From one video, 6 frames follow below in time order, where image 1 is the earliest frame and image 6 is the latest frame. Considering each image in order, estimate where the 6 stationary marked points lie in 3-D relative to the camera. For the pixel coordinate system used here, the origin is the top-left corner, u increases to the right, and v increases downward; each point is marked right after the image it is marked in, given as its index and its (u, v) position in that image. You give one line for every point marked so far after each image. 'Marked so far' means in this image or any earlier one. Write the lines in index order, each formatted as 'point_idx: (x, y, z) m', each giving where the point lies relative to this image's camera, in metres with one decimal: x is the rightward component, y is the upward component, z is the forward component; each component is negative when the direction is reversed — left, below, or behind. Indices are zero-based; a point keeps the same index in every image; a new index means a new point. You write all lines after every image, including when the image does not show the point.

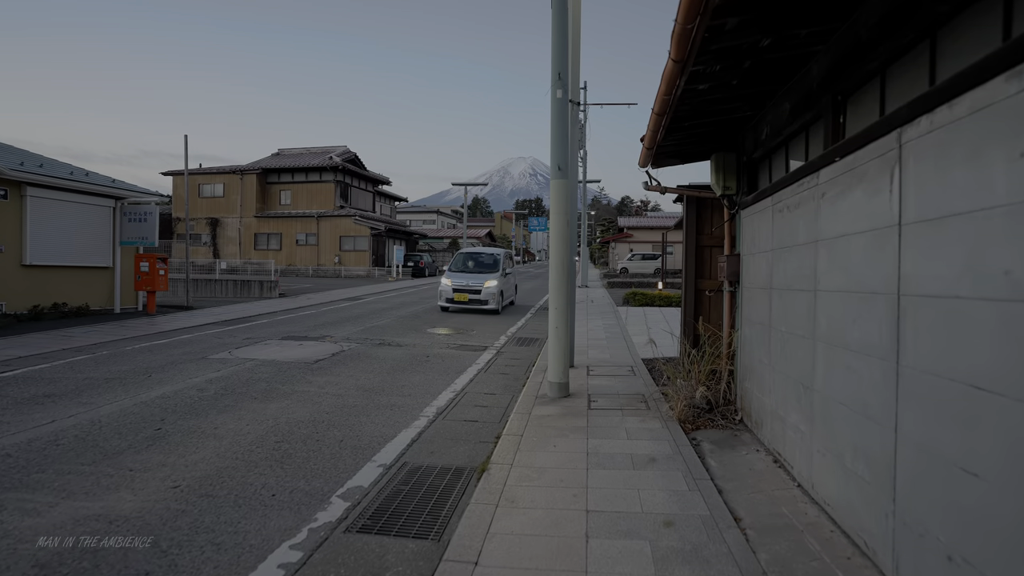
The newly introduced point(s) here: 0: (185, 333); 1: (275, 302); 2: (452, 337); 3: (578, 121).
0: (-5.3, -0.7, +10.1) m
1: (-6.2, -0.4, +16.4) m
2: (-1.0, -0.8, +9.9) m
3: (+0.7, +1.9, +7.1) m
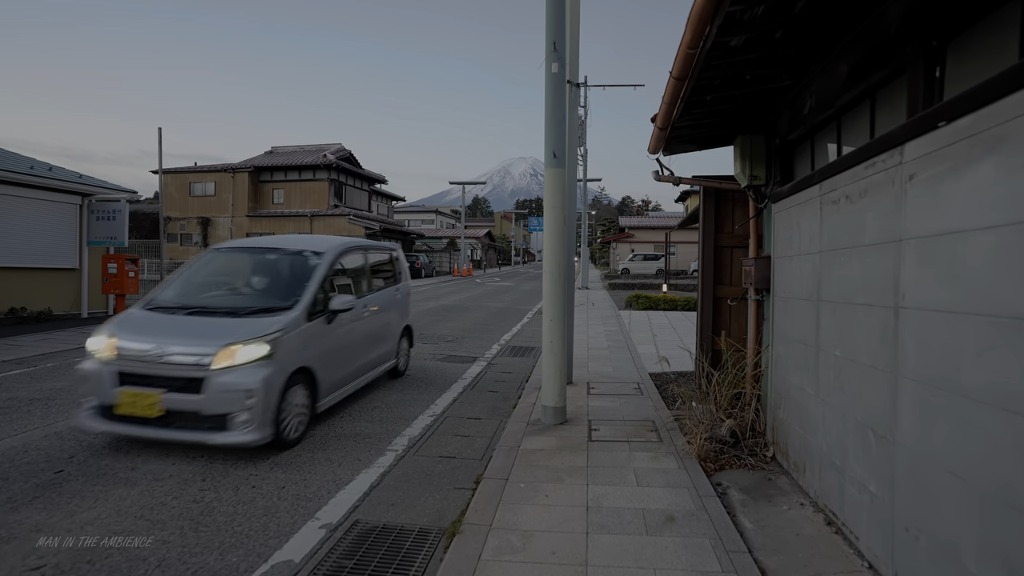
0: (-5.4, -0.8, +9.3) m
1: (-6.3, -0.4, +15.6) m
2: (-1.1, -0.9, +9.0) m
3: (+0.6, +1.8, +6.2) m
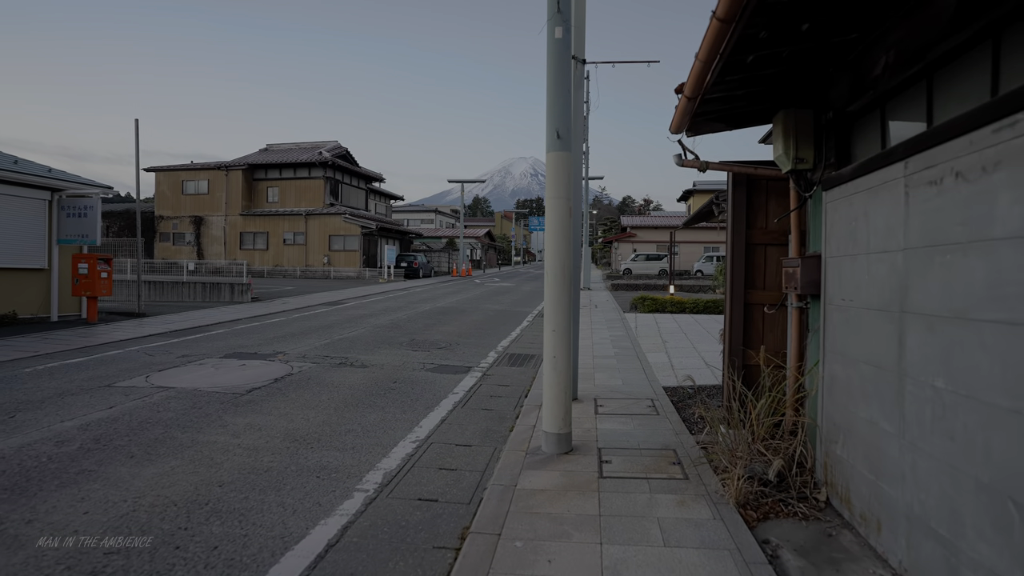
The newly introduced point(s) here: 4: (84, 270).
0: (-5.4, -0.8, +8.6) m
1: (-6.3, -0.5, +14.8) m
2: (-1.1, -0.9, +8.3) m
3: (+0.6, +1.8, +5.5) m
4: (-7.4, +0.3, +10.8) m
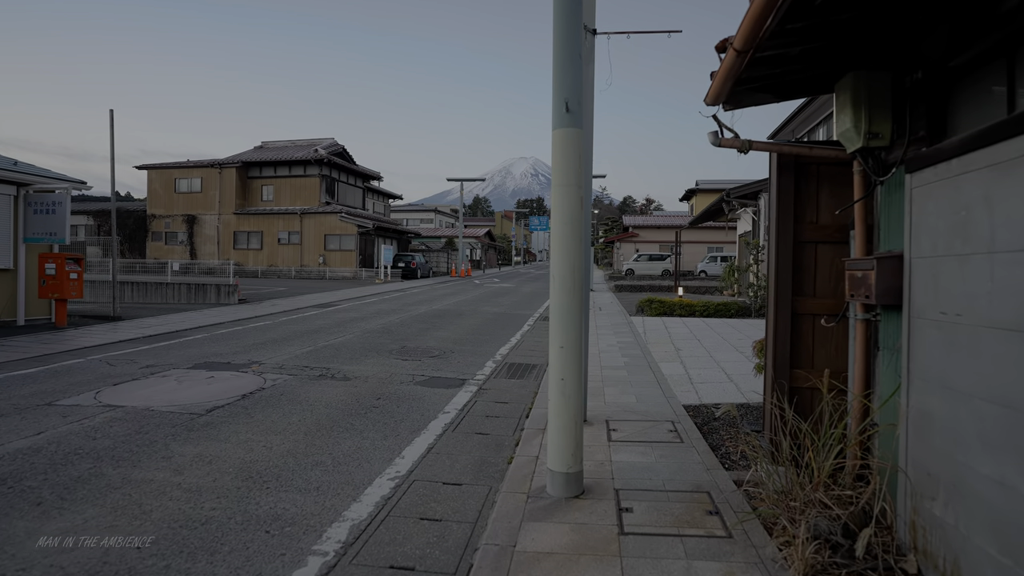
0: (-5.4, -0.8, +7.8) m
1: (-6.3, -0.5, +14.1) m
2: (-1.1, -0.9, +7.5) m
3: (+0.6, +1.8, +4.7) m
4: (-7.4, +0.3, +10.1) m
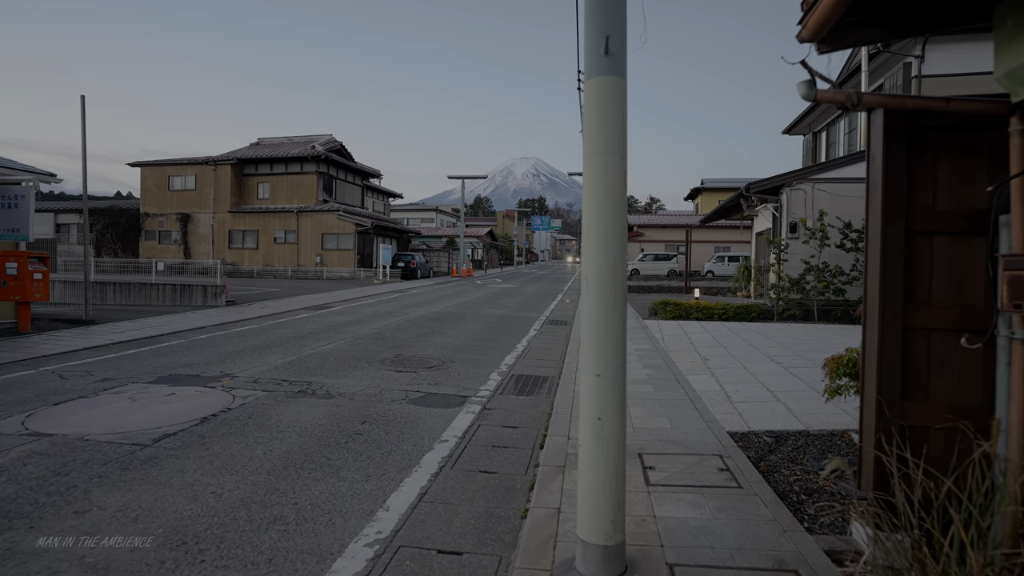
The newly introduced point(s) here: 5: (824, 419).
0: (-5.3, -0.9, +6.9) m
1: (-6.2, -0.5, +13.2) m
2: (-1.0, -0.9, +6.6) m
3: (+0.7, +1.7, +3.8) m
4: (-7.3, +0.3, +9.2) m
5: (+2.3, -0.9, +4.6) m
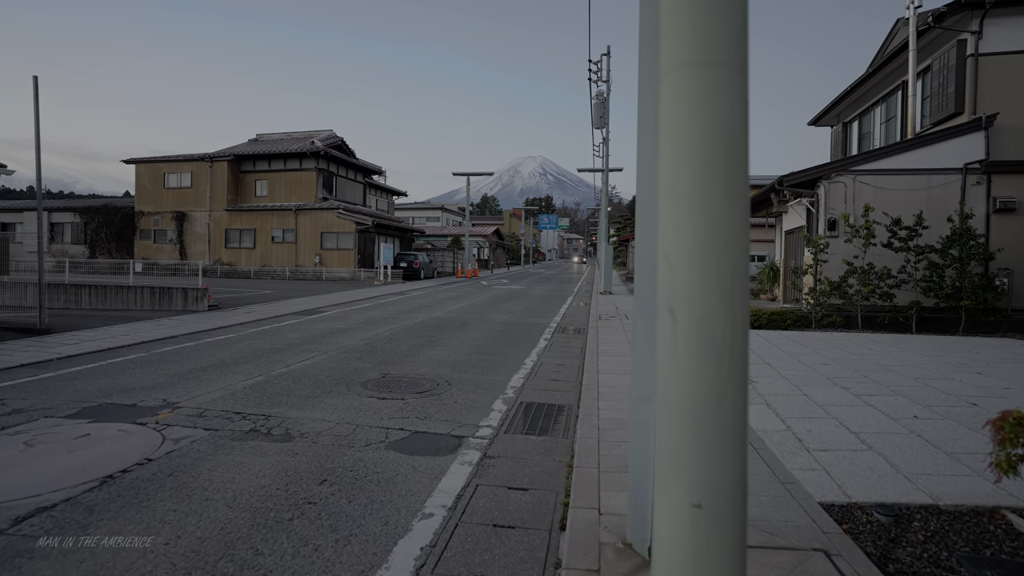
0: (-5.2, -0.9, +5.7) m
1: (-6.1, -0.6, +12.0) m
2: (-0.9, -1.0, +5.4) m
3: (+0.7, +1.6, +2.6) m
4: (-7.2, +0.2, +8.0) m
5: (+2.3, -1.0, +3.3) m
